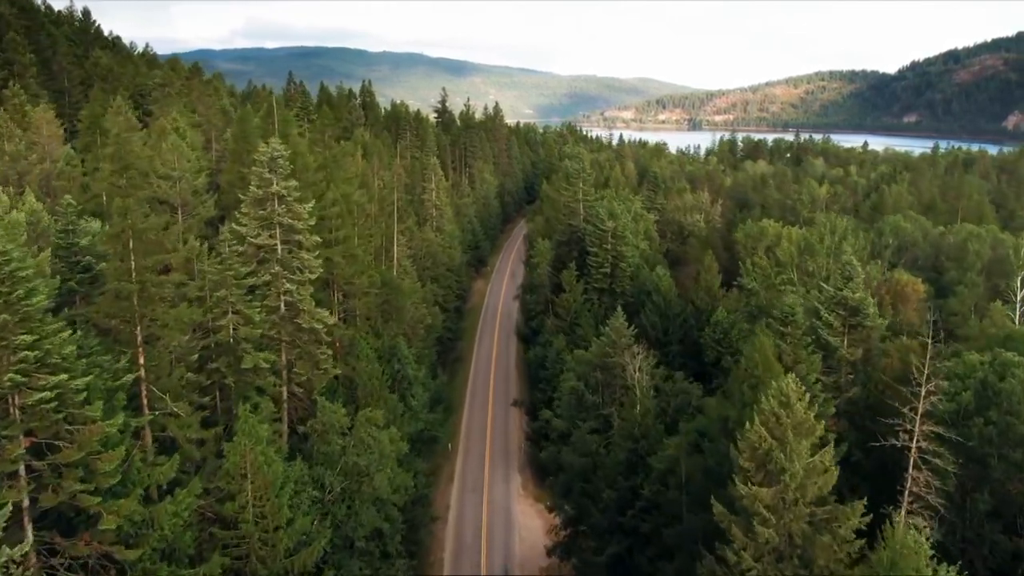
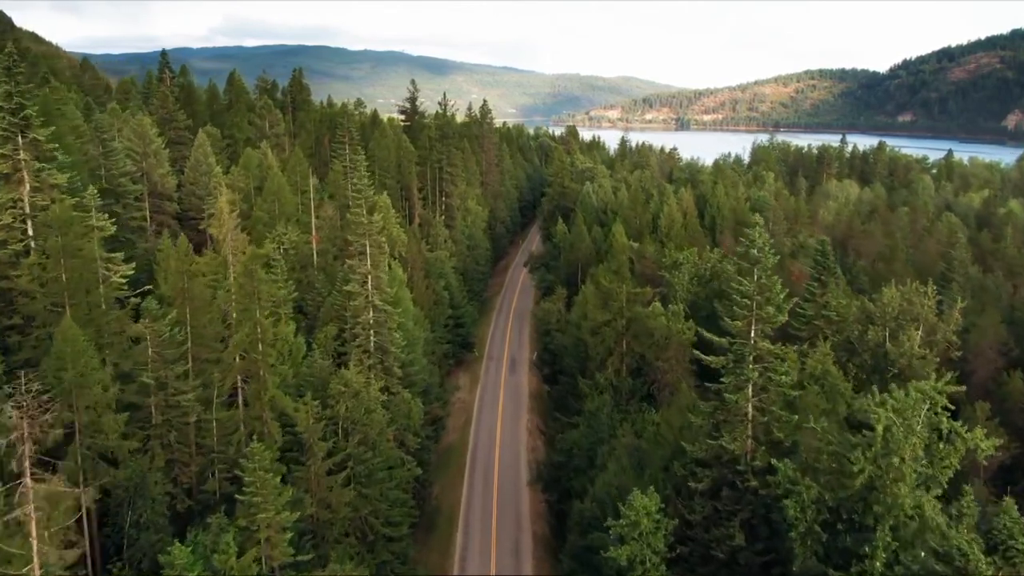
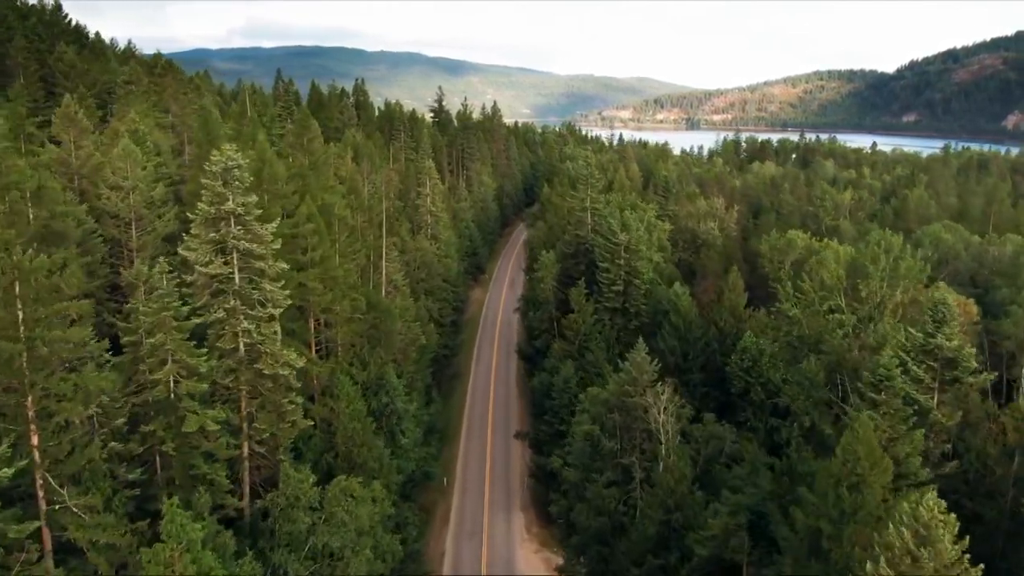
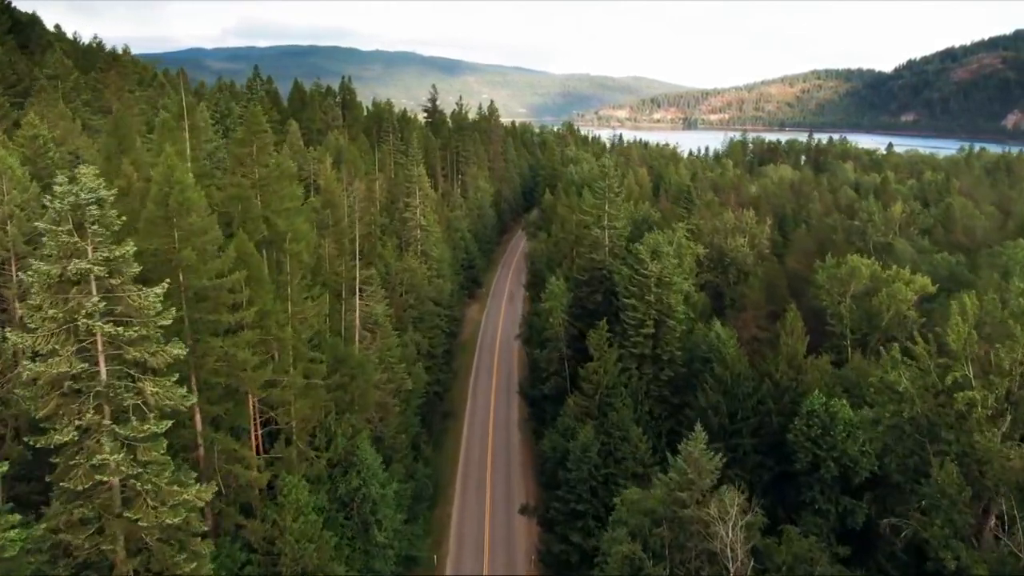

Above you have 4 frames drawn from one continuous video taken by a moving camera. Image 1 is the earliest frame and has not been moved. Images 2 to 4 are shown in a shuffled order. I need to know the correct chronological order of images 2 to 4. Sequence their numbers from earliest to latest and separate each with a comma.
3, 4, 2
